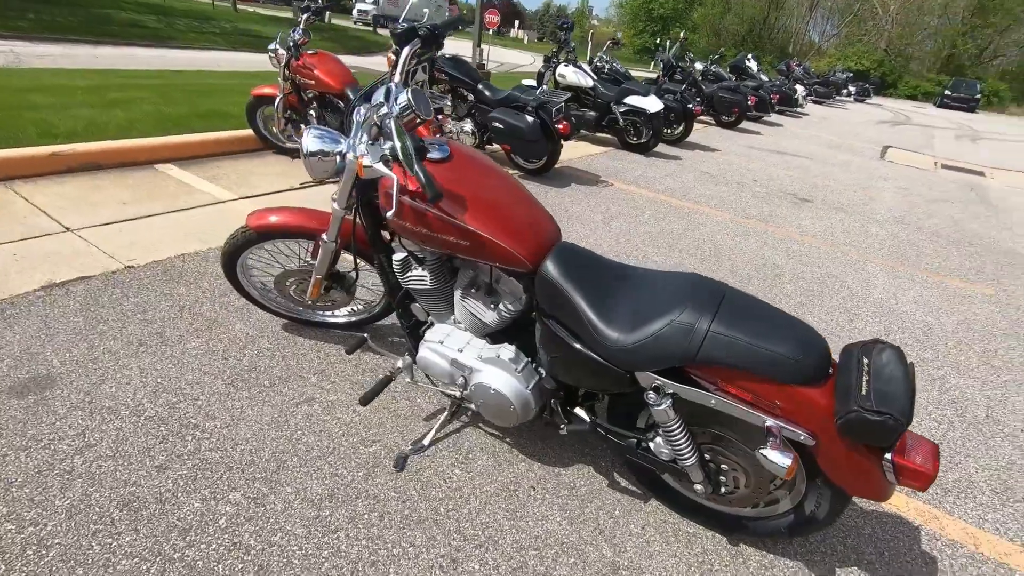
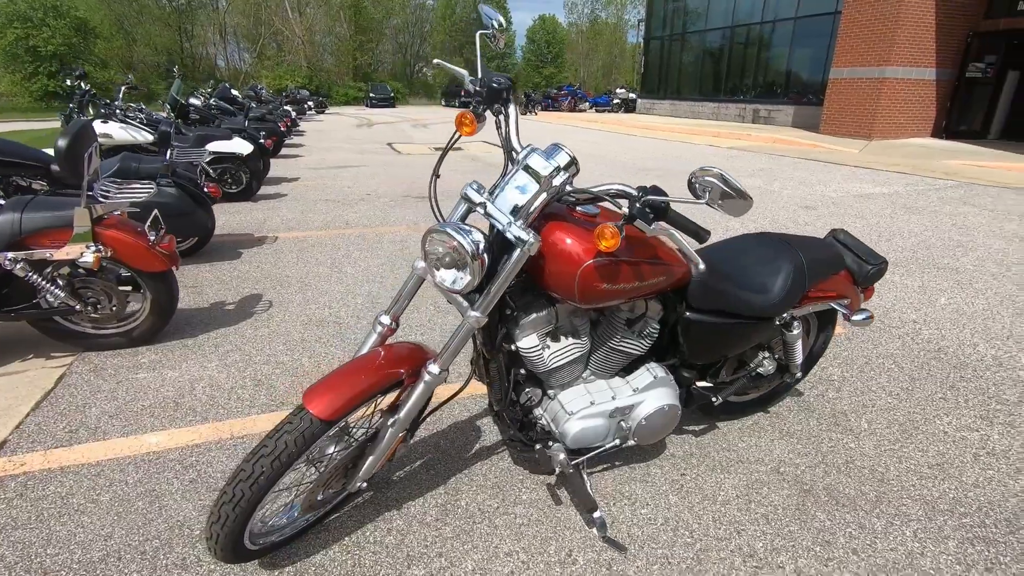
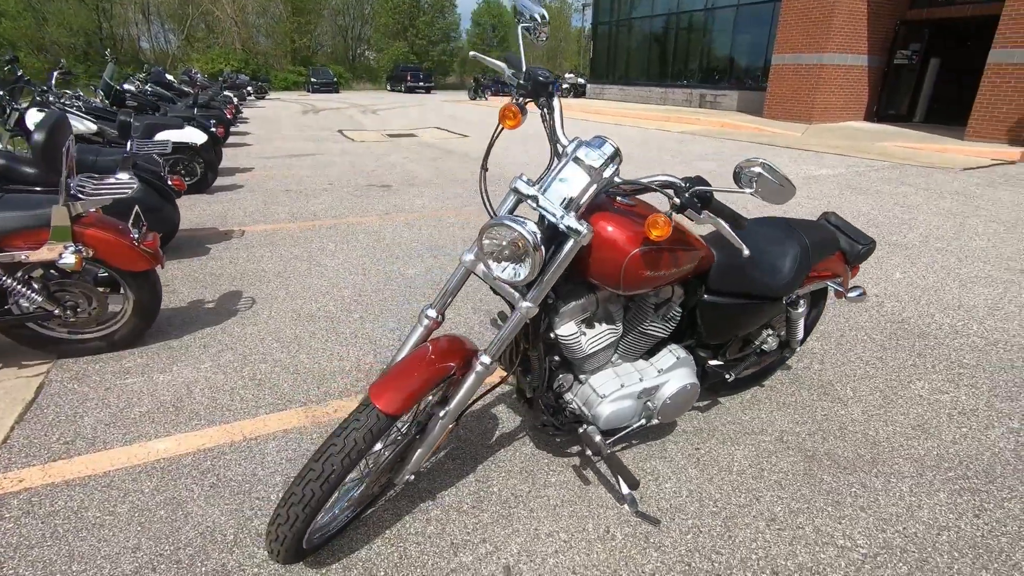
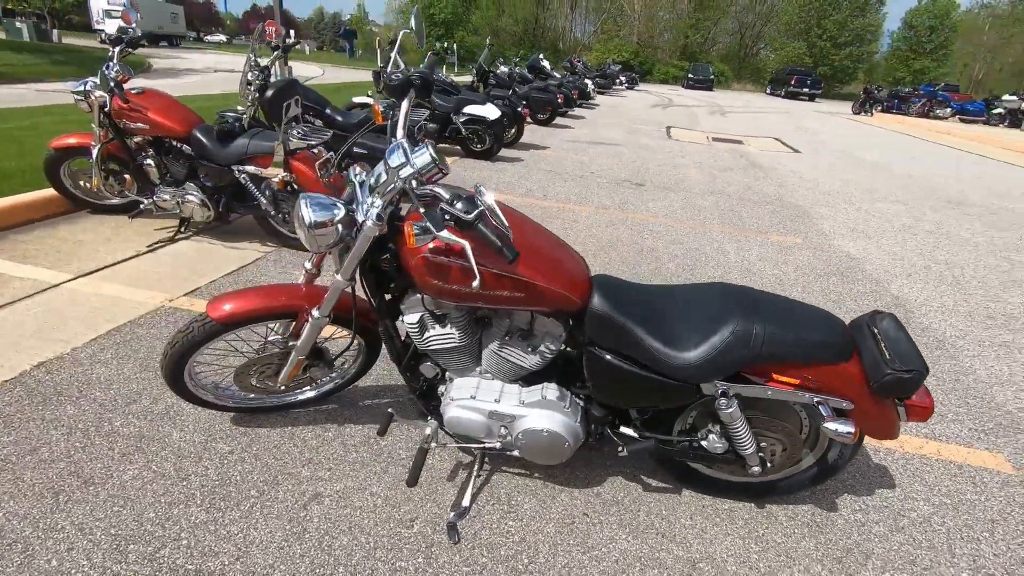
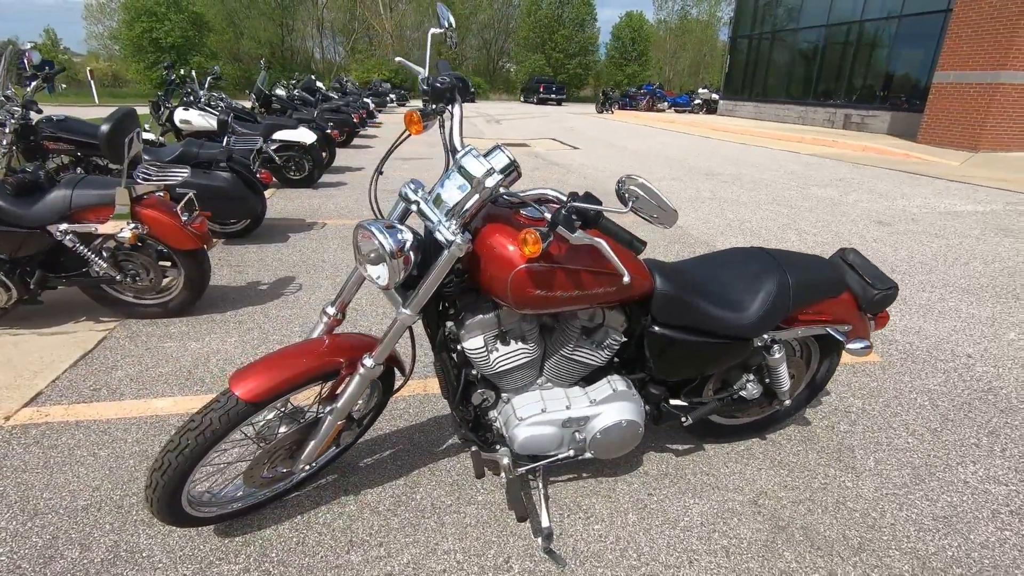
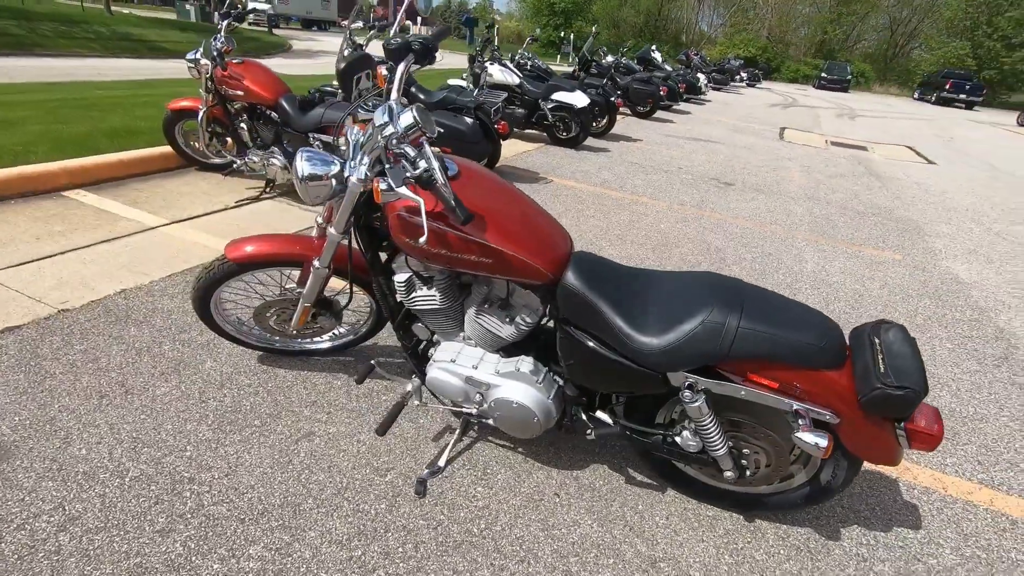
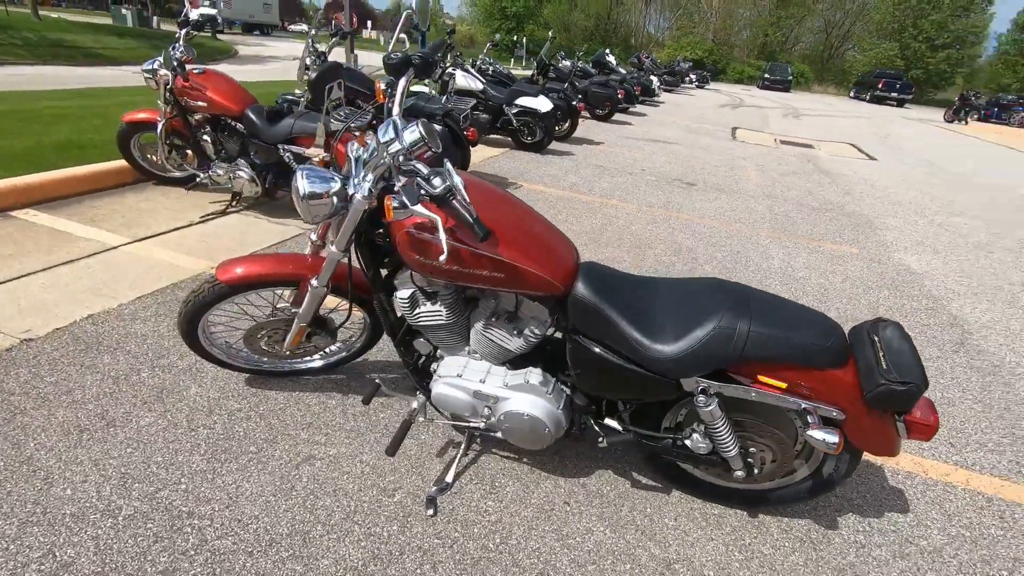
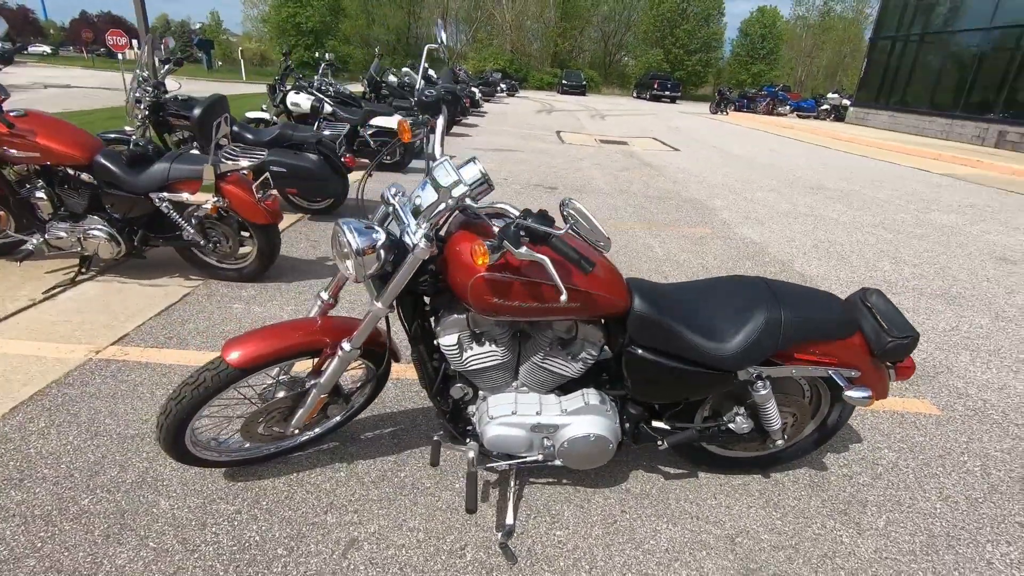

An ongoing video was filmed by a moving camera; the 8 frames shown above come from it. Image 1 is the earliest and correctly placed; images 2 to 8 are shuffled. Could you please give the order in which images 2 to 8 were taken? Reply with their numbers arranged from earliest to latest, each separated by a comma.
6, 7, 4, 8, 5, 2, 3
